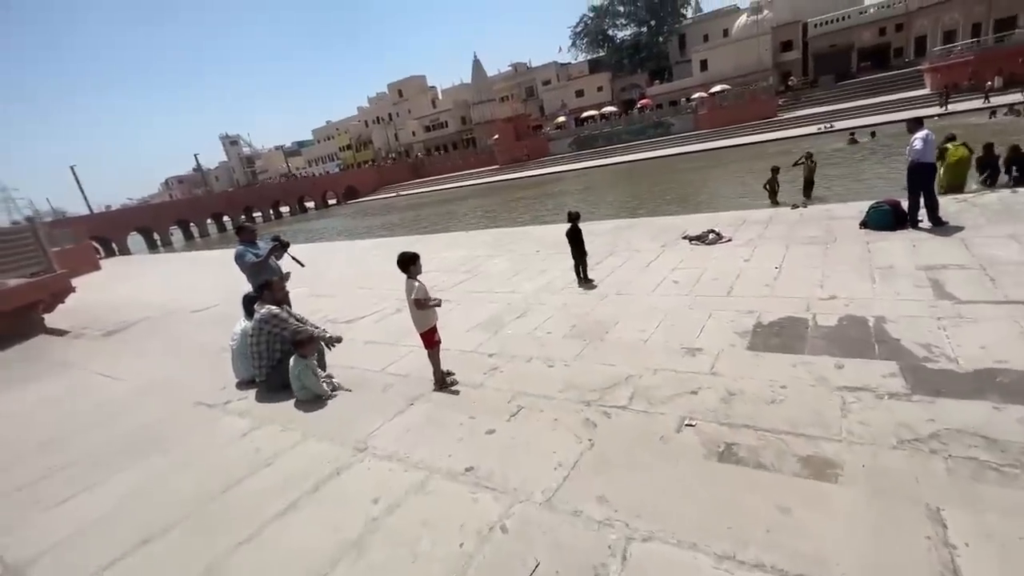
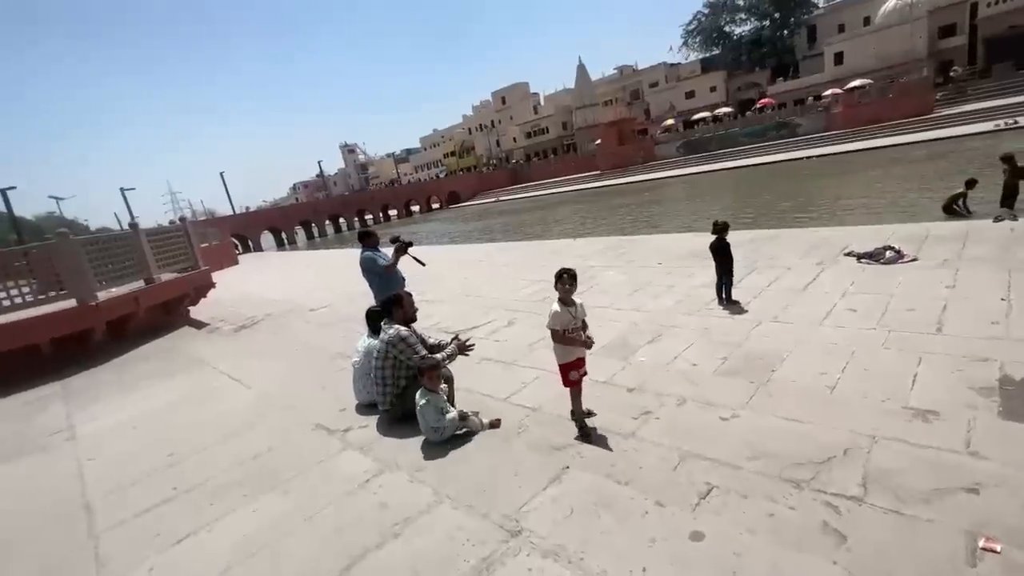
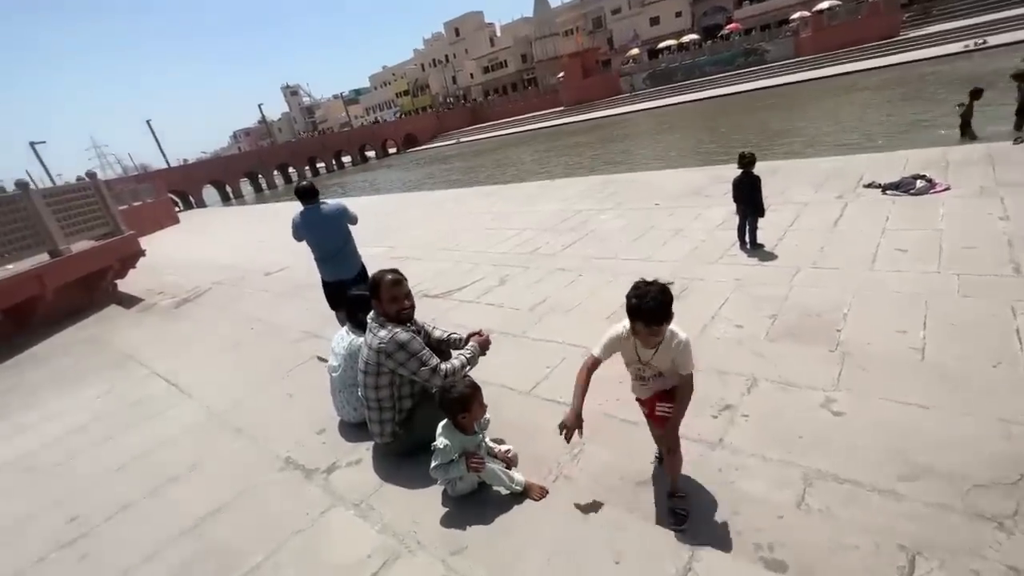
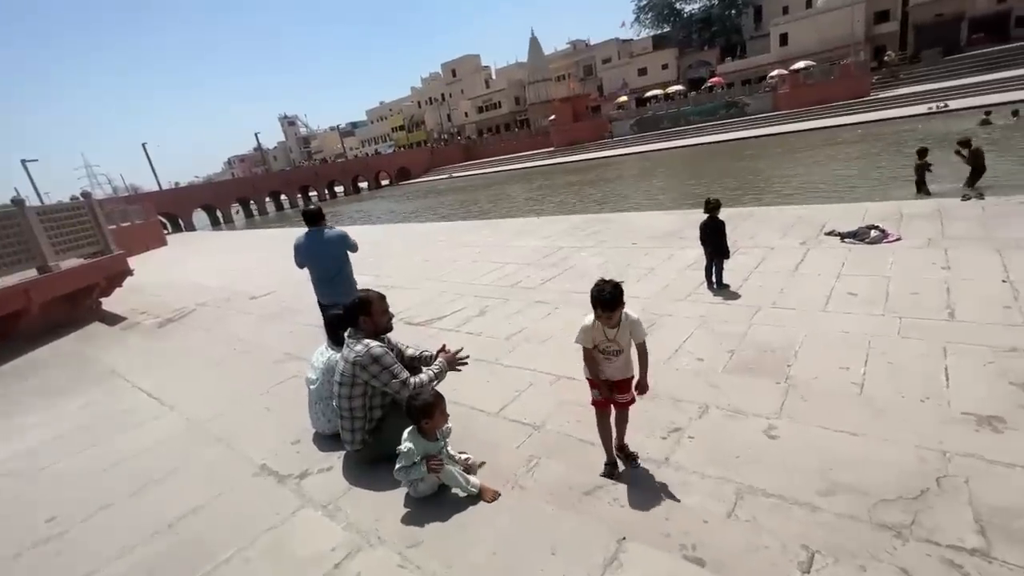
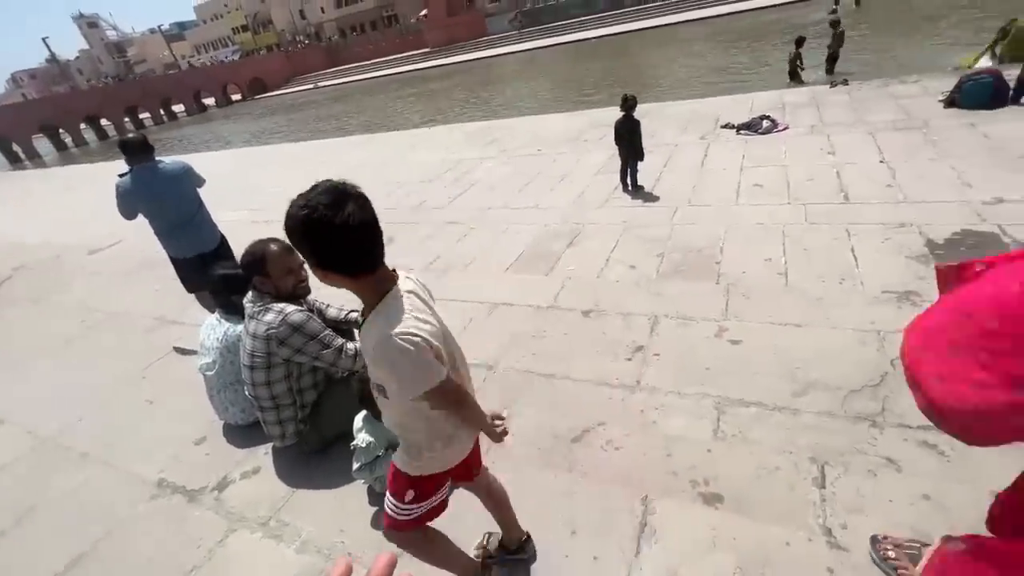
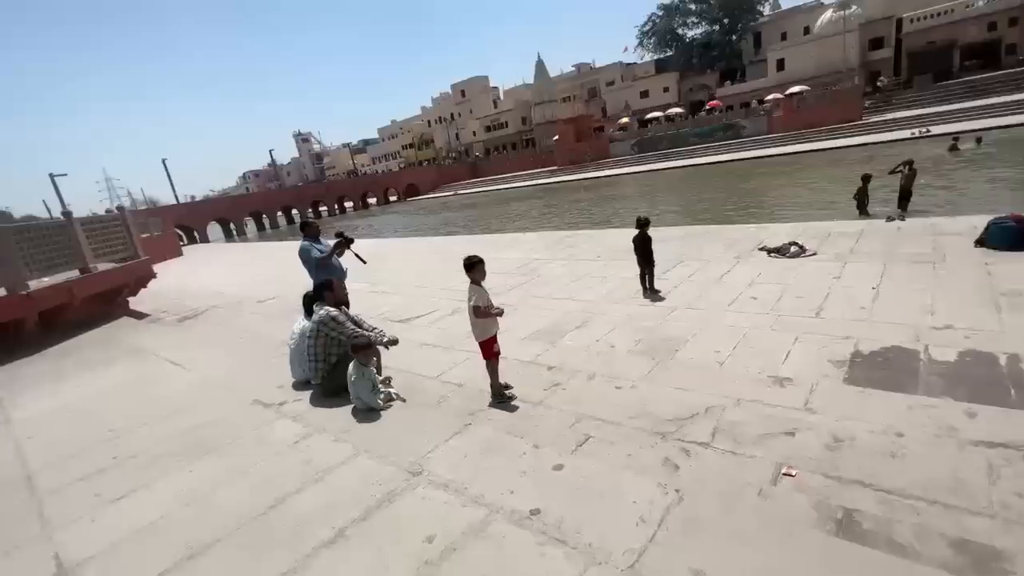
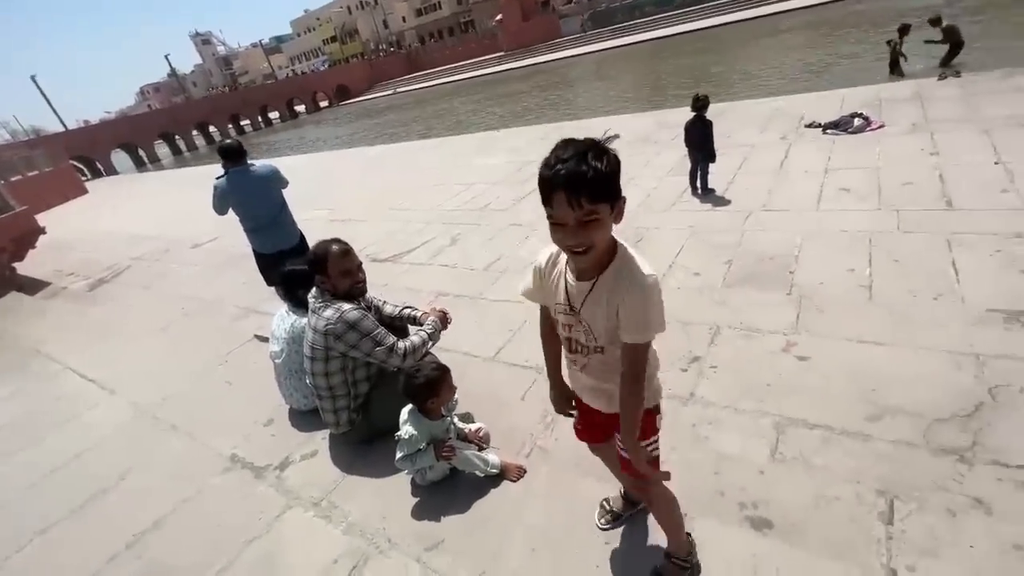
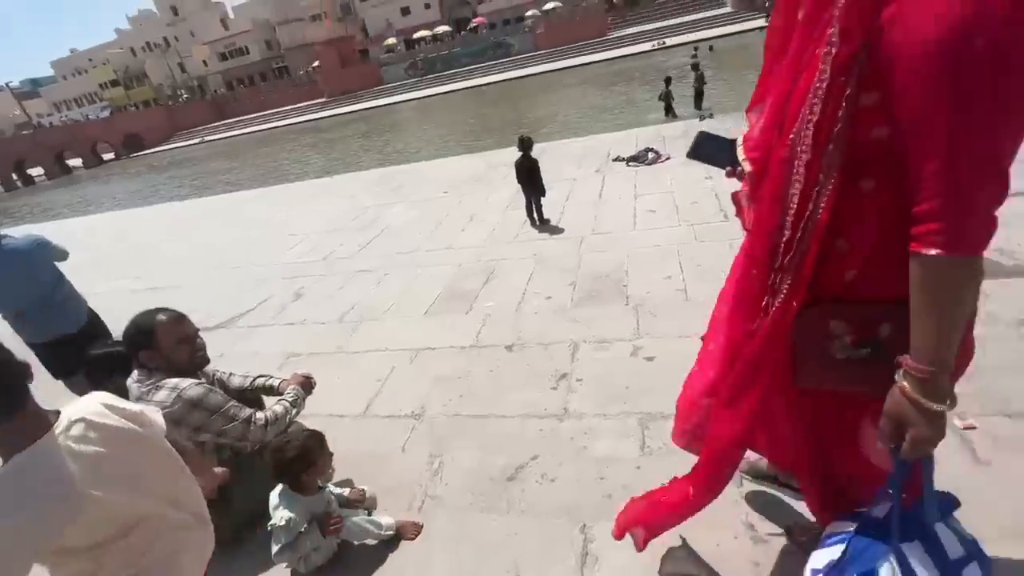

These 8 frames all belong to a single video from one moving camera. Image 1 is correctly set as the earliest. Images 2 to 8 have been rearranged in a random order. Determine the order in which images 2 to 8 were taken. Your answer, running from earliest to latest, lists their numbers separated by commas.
6, 2, 4, 3, 7, 5, 8
